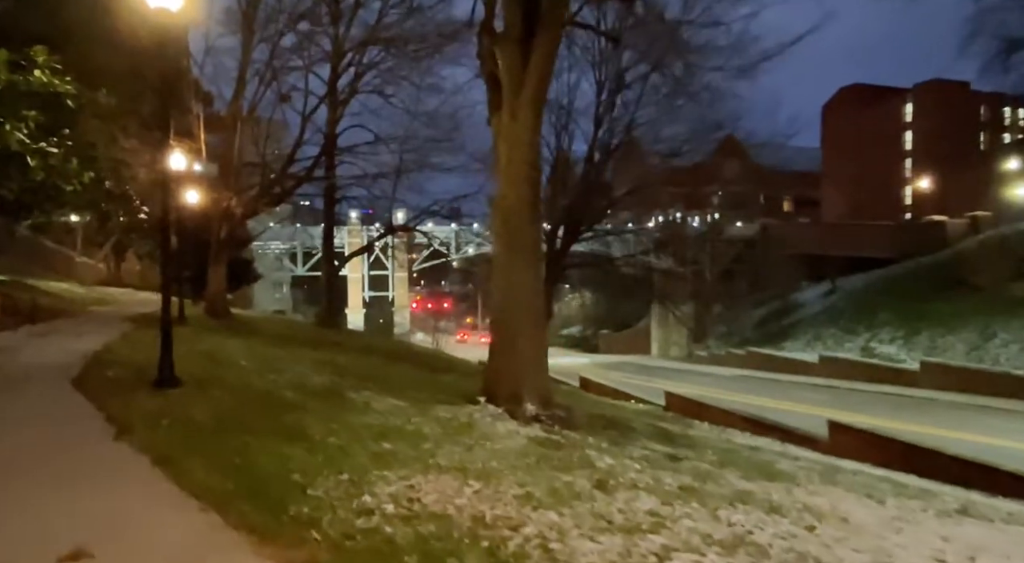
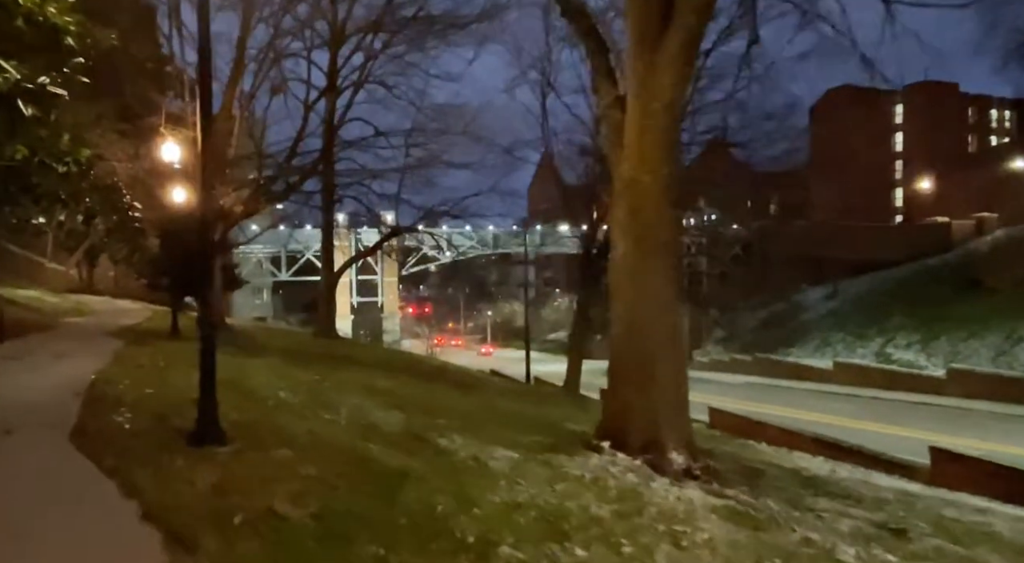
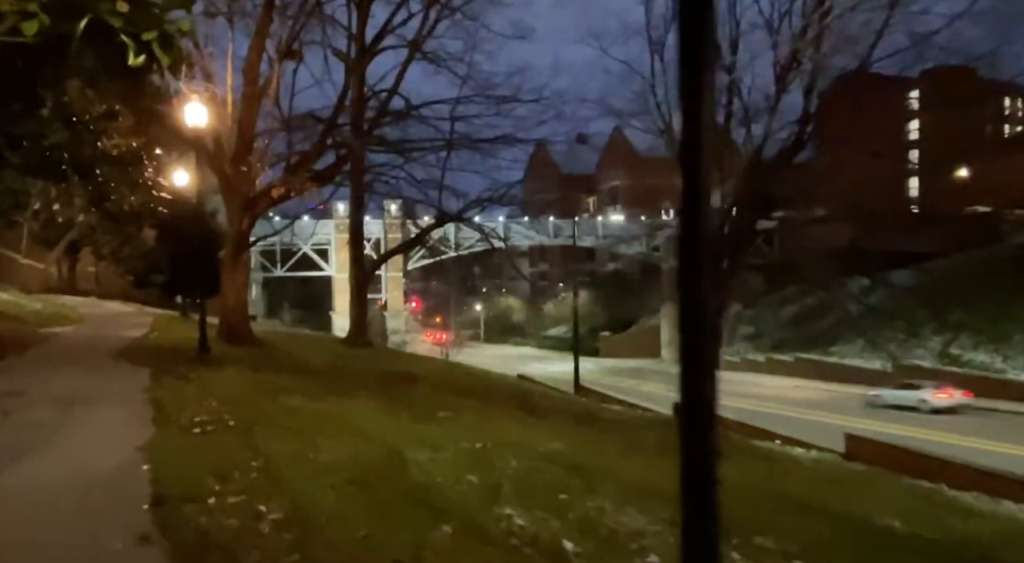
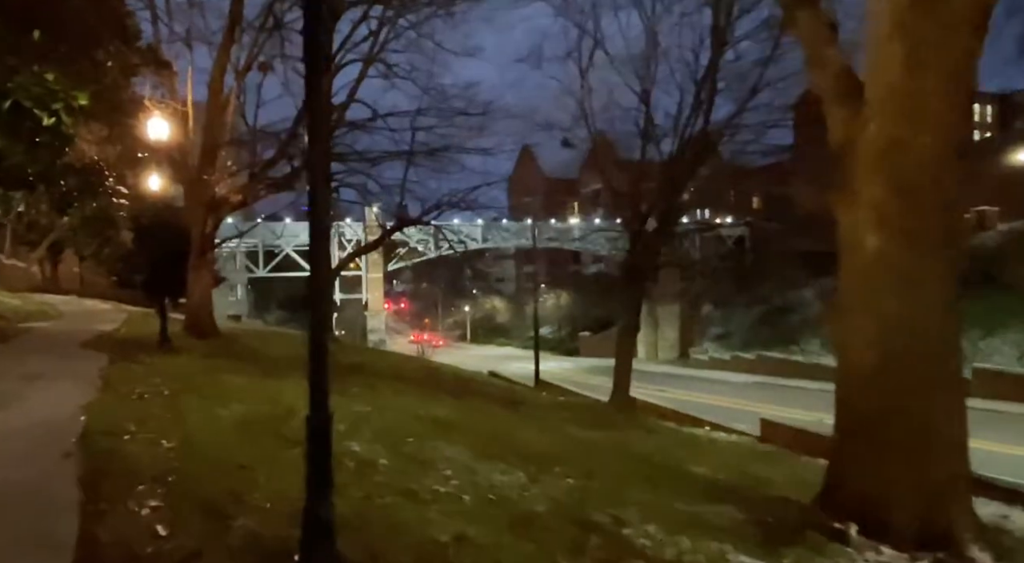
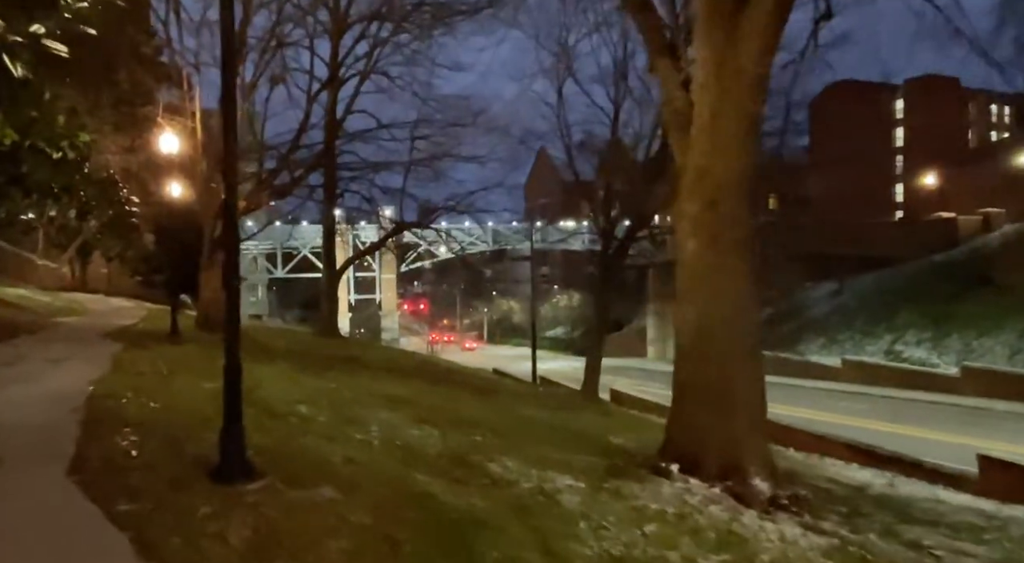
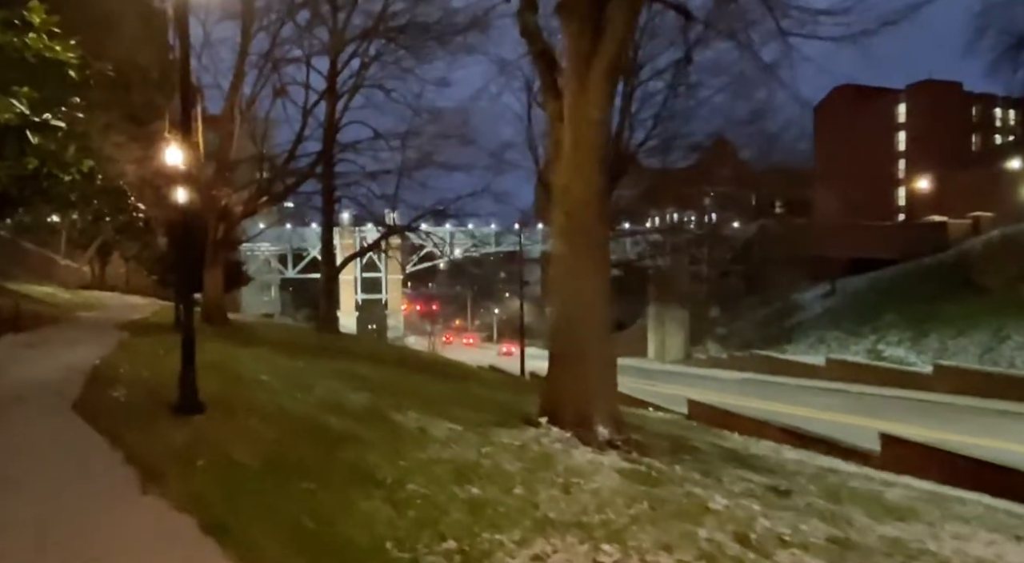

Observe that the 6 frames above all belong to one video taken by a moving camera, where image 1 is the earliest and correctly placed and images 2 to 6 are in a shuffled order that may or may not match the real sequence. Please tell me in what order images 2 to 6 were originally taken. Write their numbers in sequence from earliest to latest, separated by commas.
6, 2, 5, 4, 3
